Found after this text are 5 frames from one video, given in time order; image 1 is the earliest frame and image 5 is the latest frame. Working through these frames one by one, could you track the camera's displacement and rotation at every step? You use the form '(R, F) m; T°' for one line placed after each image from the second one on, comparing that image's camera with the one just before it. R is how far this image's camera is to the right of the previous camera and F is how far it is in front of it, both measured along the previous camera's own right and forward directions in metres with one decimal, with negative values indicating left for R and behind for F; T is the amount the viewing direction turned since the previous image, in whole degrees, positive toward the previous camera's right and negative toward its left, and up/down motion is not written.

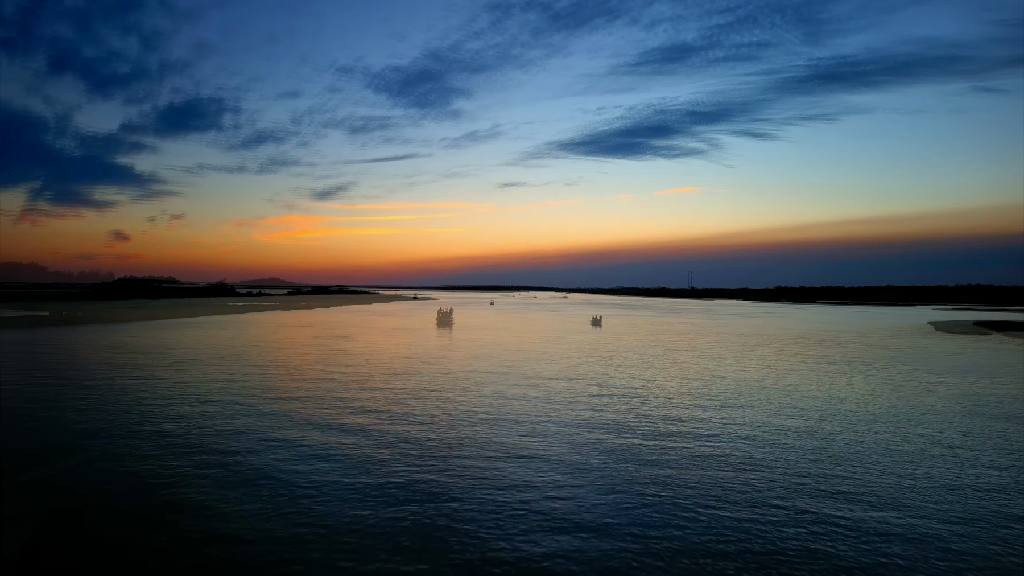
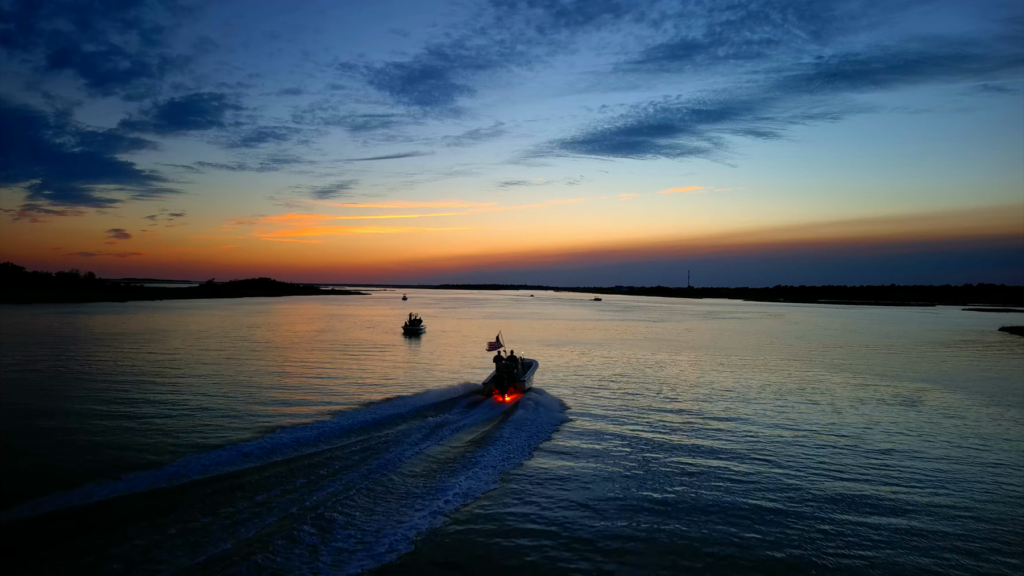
(+1.1, +4.2) m; 0°
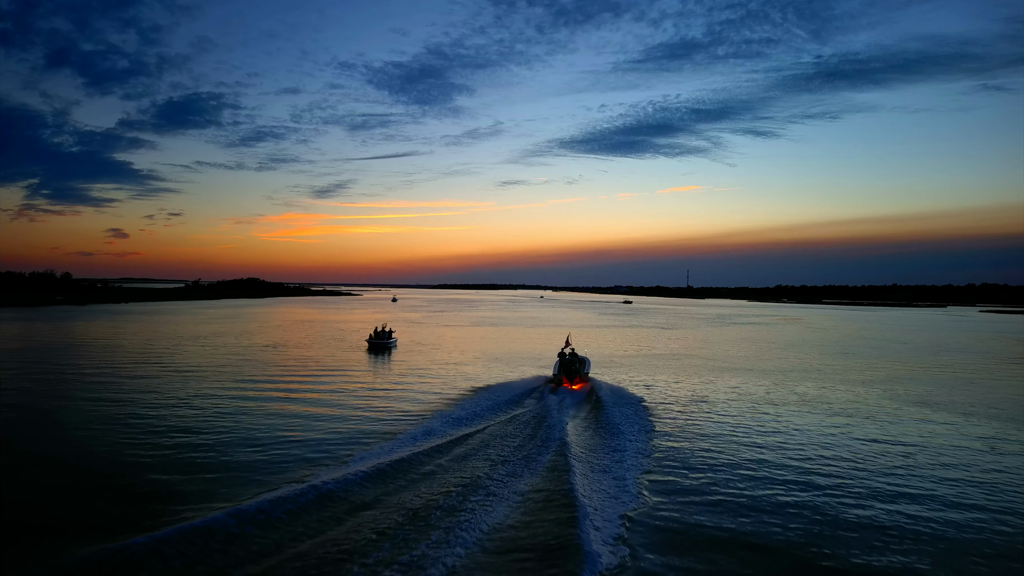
(+0.5, +5.0) m; 0°
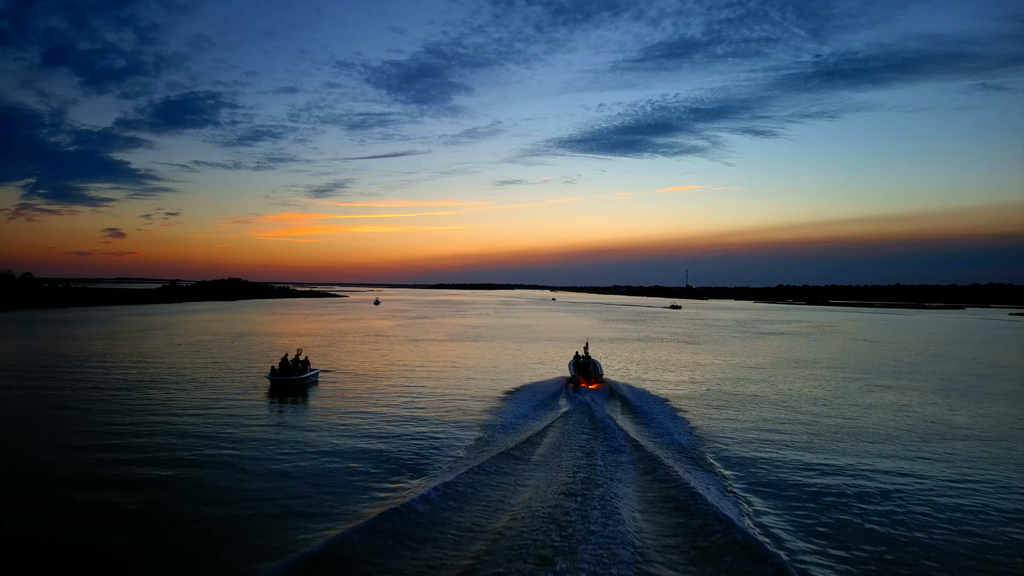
(+0.7, +7.6) m; 0°
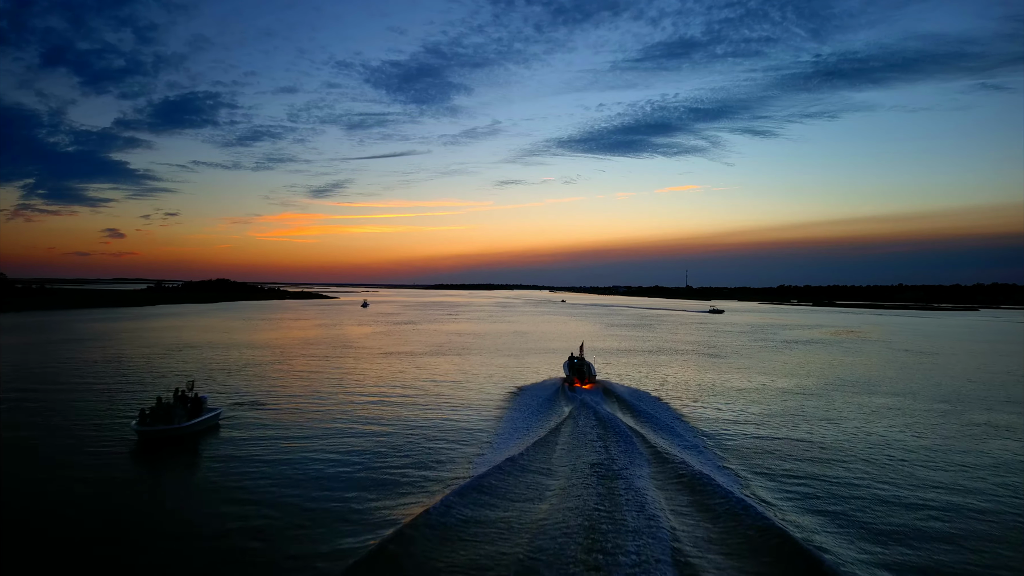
(+0.4, +4.8) m; 0°
